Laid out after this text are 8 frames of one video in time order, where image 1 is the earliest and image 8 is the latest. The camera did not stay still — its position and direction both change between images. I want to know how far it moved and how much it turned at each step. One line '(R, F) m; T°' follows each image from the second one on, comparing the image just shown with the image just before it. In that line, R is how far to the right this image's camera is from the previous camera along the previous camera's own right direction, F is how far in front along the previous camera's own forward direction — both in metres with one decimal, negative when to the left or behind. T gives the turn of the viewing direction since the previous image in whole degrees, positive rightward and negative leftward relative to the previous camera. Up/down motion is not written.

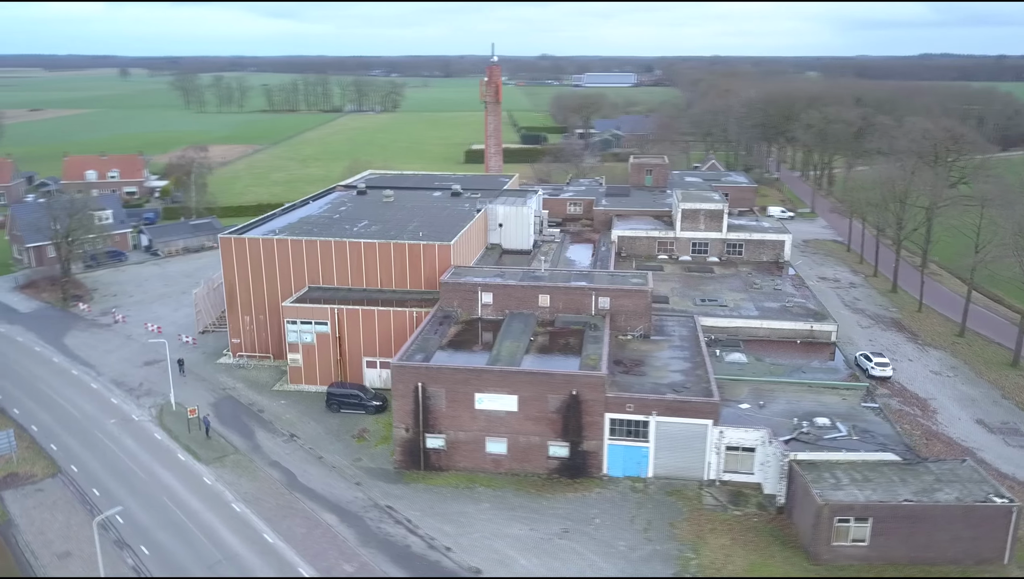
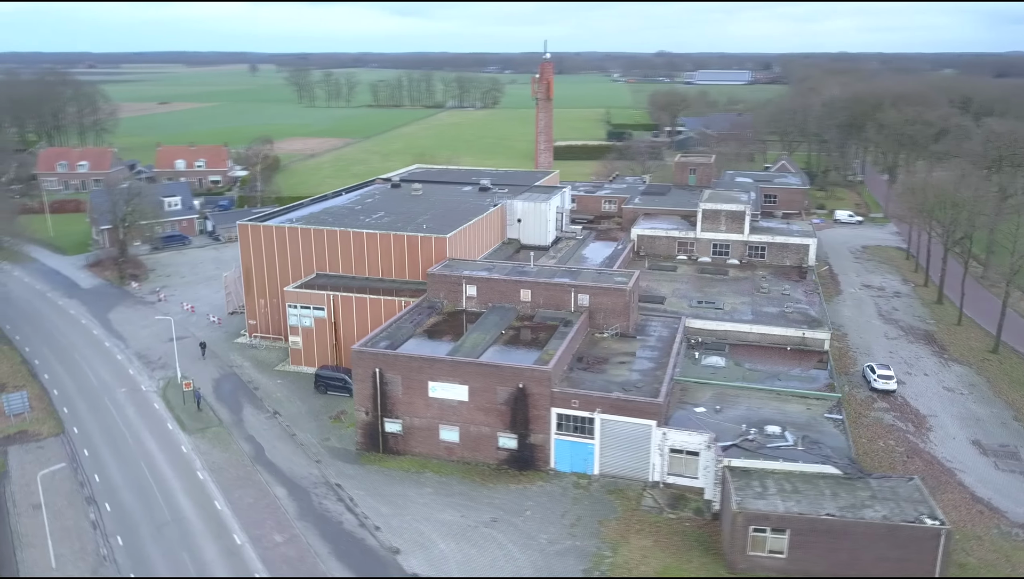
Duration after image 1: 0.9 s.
(+5.1, -0.1) m; -8°
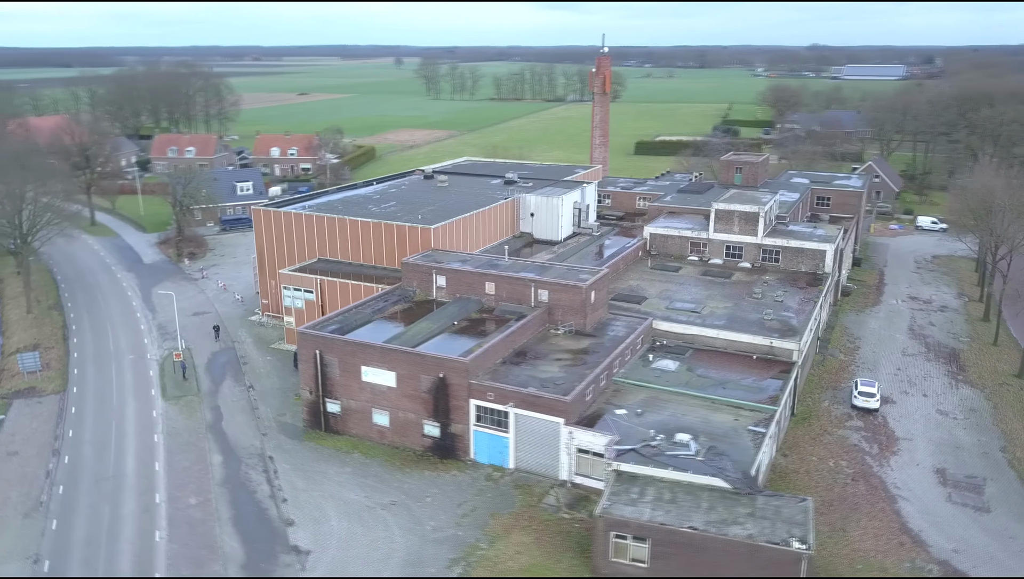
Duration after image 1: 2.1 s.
(+6.9, +0.3) m; -10°
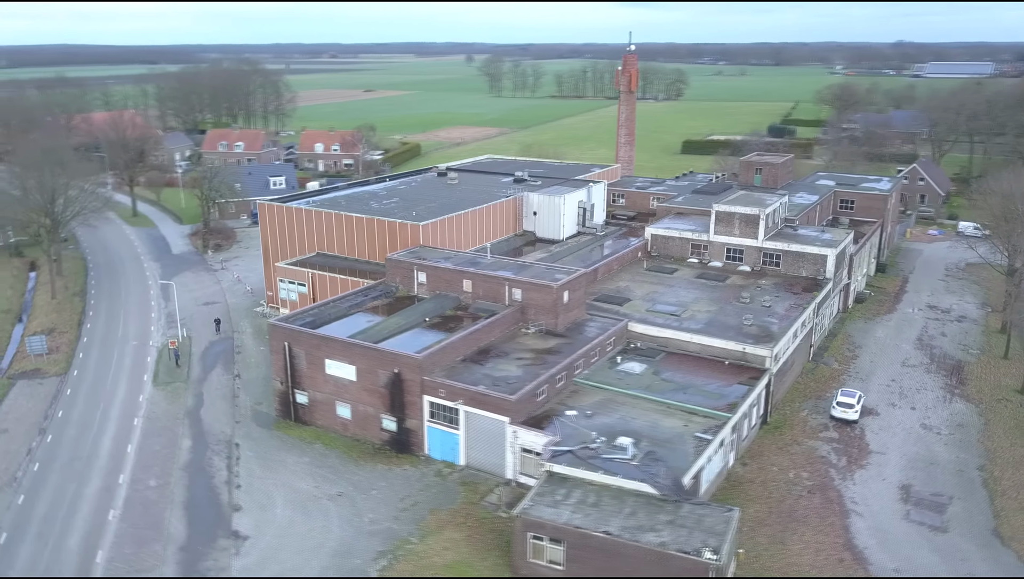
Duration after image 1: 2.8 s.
(+3.7, +0.1) m; -5°
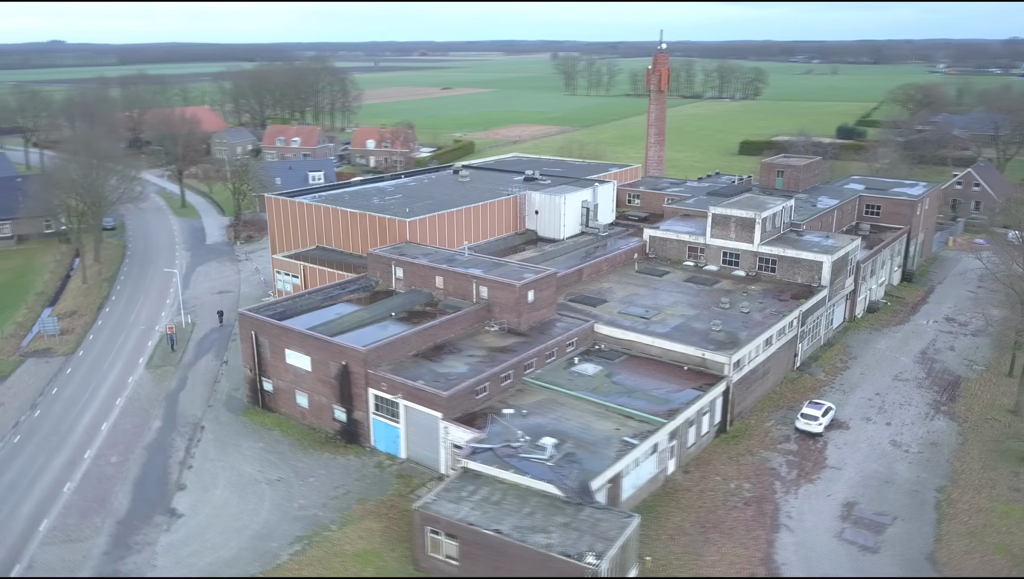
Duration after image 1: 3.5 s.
(+4.6, +0.1) m; -6°
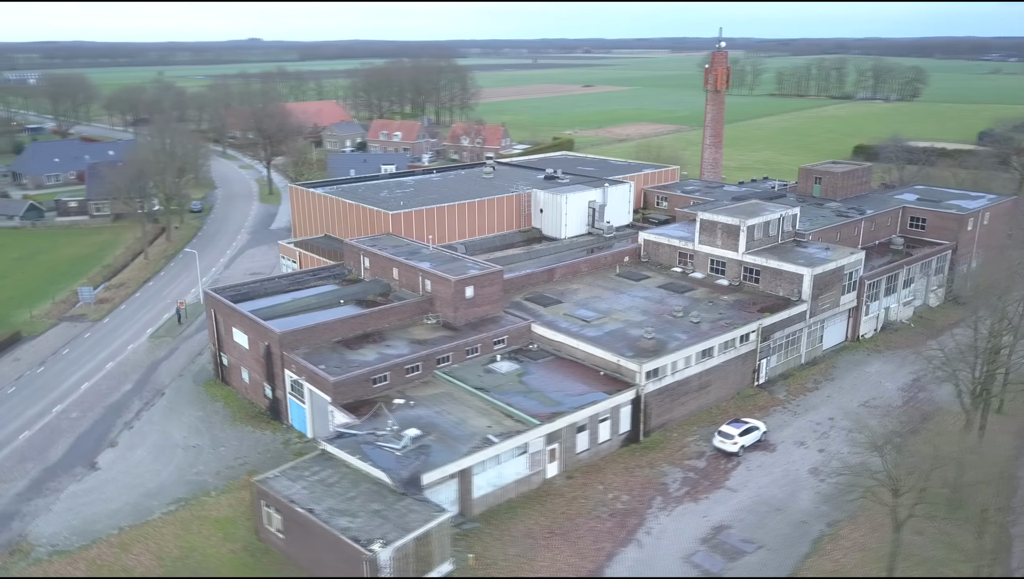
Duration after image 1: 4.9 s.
(+8.4, +0.4) m; -11°
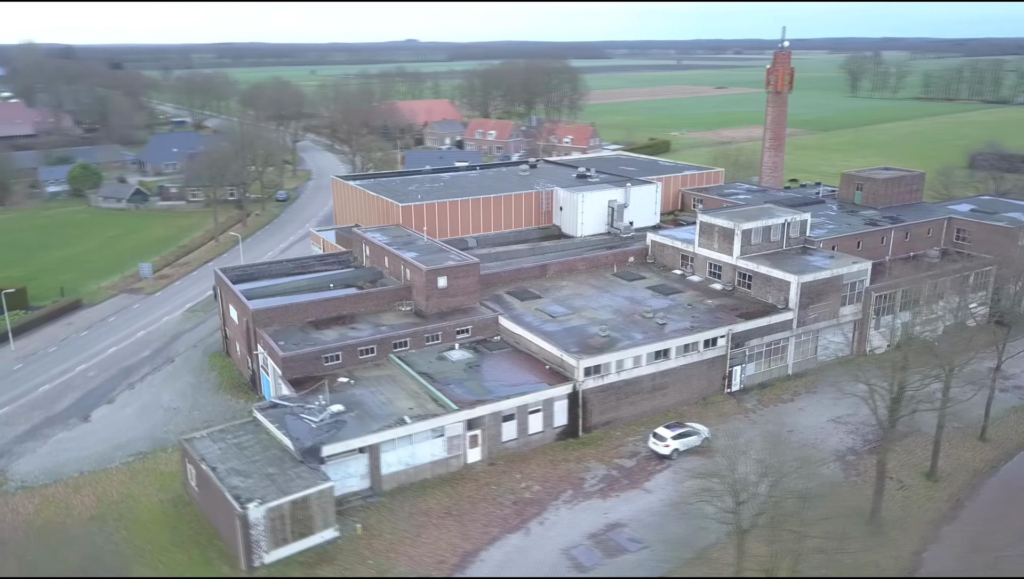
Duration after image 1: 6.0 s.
(+6.8, -0.2) m; -10°
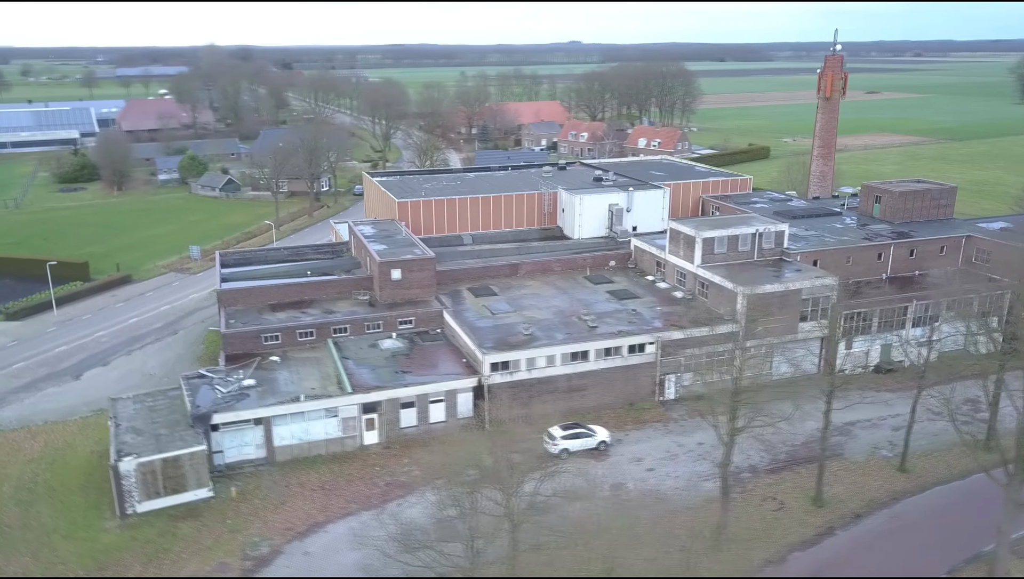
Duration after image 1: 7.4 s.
(+8.5, -0.2) m; -11°
